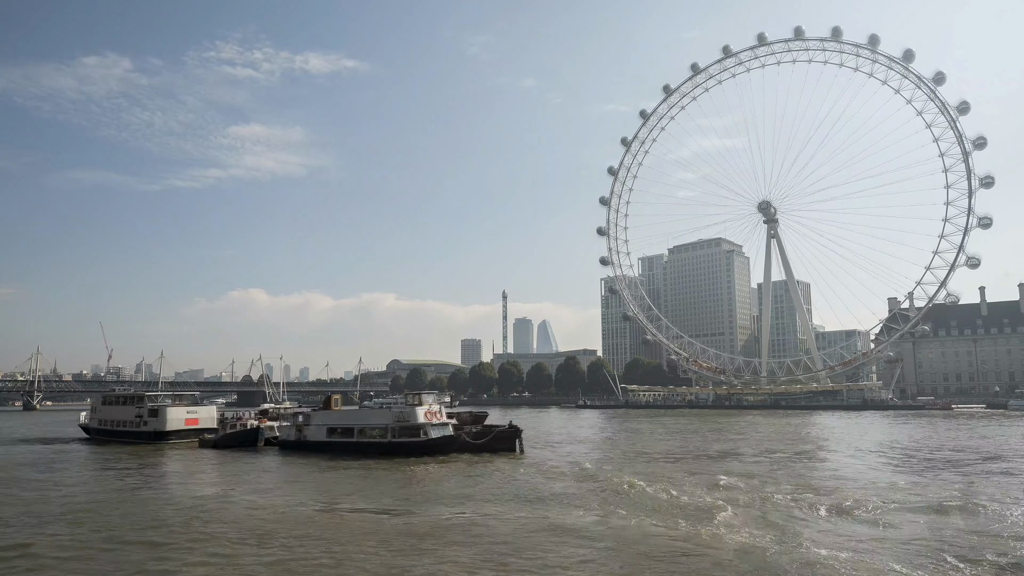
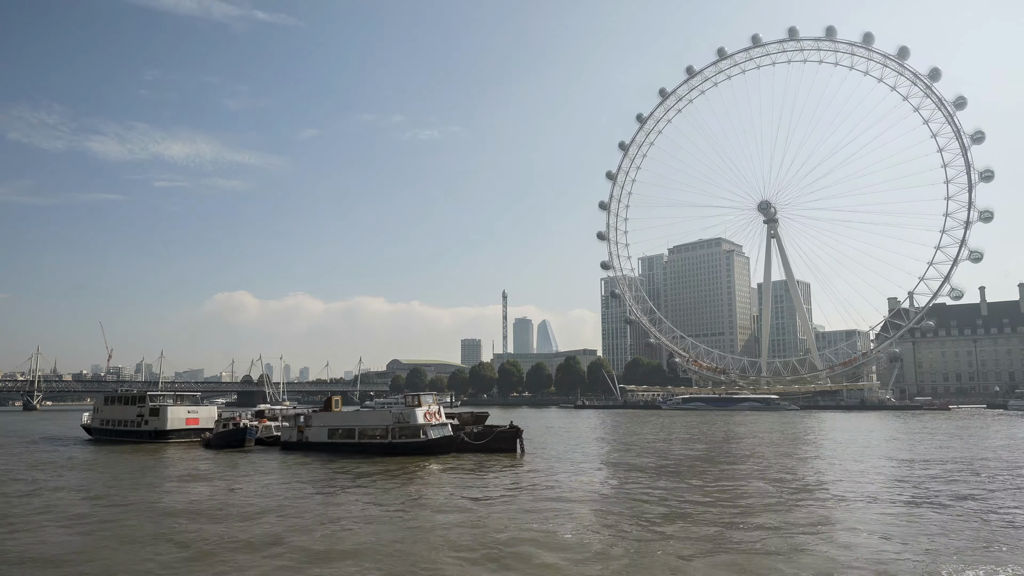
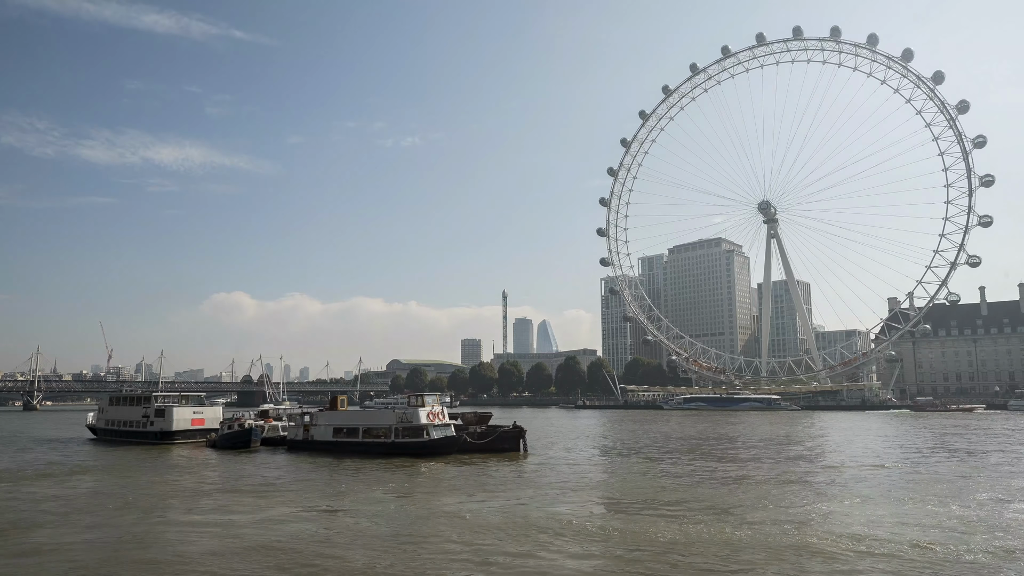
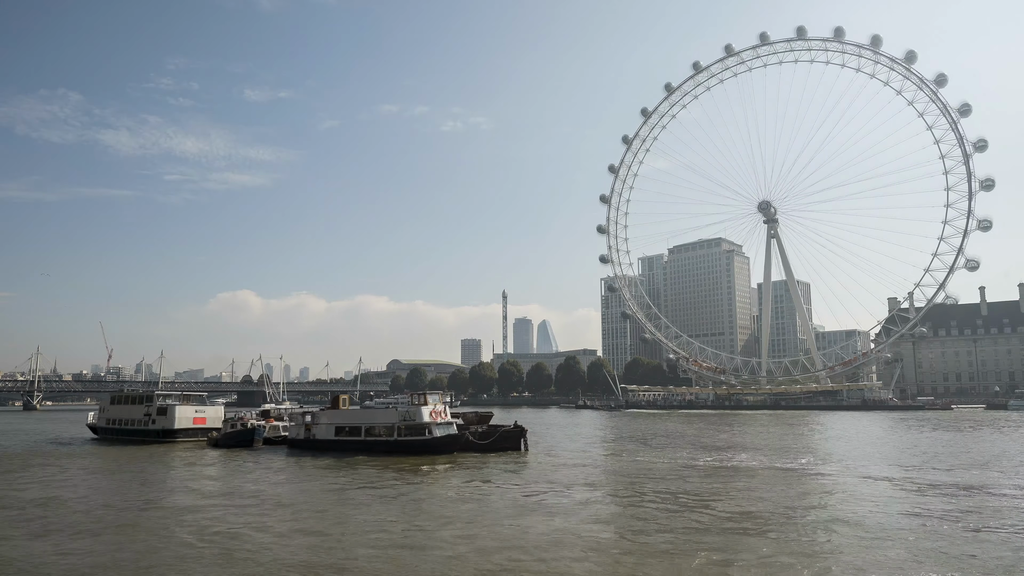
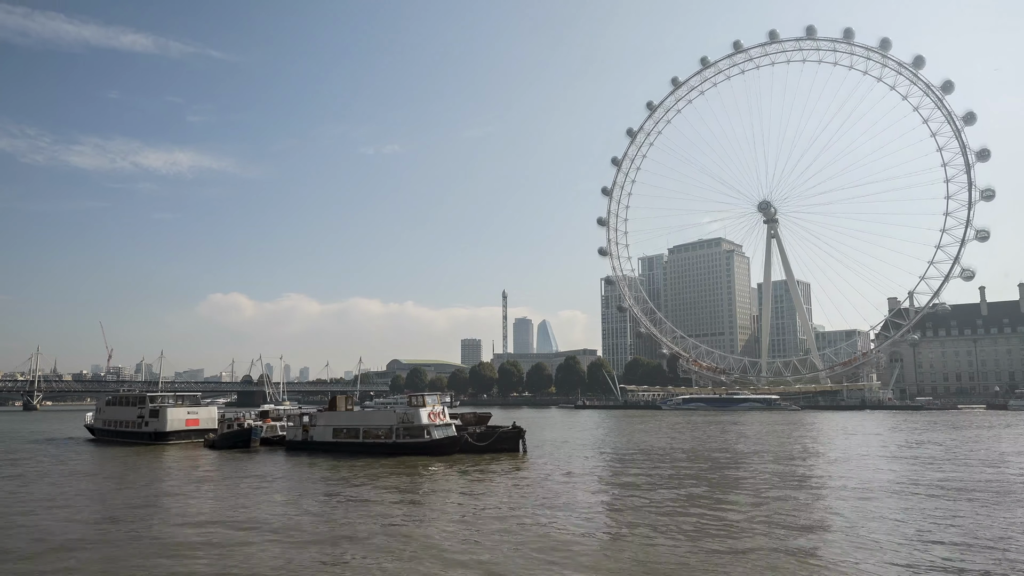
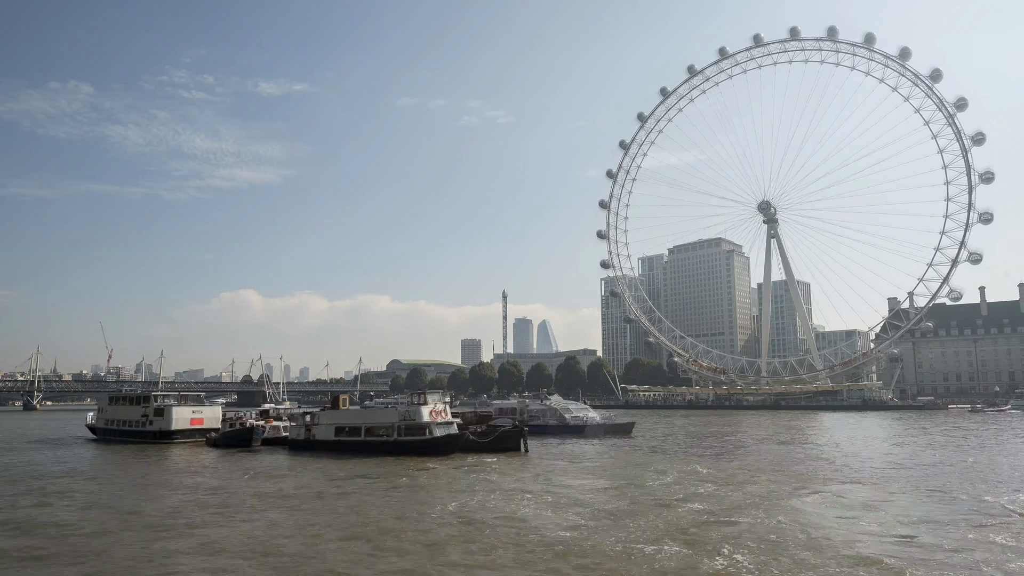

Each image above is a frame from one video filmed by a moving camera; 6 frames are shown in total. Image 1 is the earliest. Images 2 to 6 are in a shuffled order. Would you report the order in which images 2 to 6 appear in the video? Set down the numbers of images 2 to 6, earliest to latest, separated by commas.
6, 4, 2, 3, 5
